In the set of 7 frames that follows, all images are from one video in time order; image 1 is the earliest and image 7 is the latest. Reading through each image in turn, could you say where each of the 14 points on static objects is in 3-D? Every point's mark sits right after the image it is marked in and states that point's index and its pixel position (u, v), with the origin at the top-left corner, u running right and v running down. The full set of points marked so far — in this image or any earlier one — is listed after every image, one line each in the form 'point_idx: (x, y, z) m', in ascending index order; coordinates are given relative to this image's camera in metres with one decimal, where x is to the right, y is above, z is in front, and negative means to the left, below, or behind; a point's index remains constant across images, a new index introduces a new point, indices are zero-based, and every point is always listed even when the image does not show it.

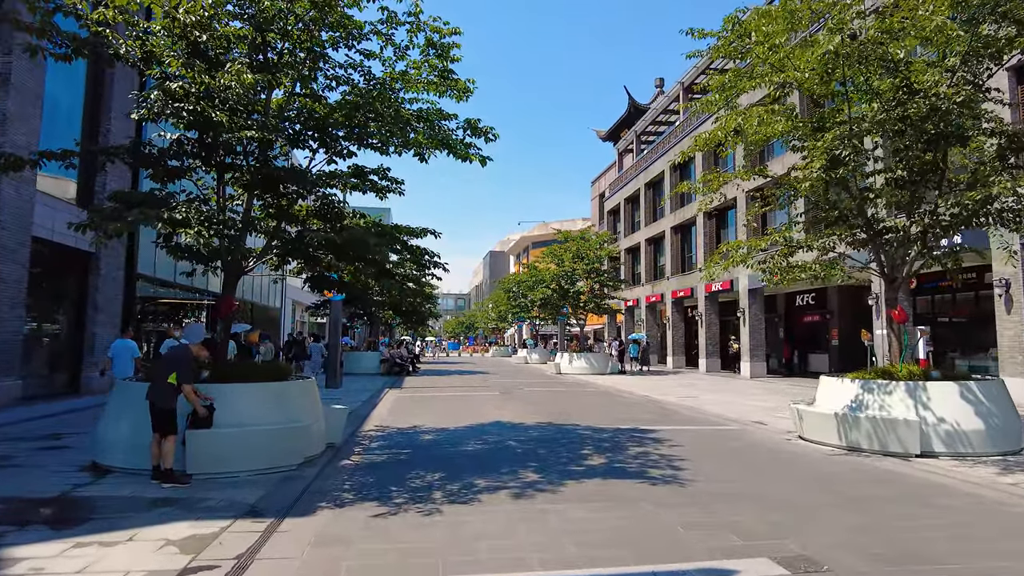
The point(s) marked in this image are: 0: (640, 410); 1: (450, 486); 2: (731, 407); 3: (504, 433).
0: (+2.8, -2.6, +14.4) m
1: (-0.6, -2.0, +6.8) m
2: (+5.1, -2.8, +15.6) m
3: (-0.1, -2.2, +10.3) m
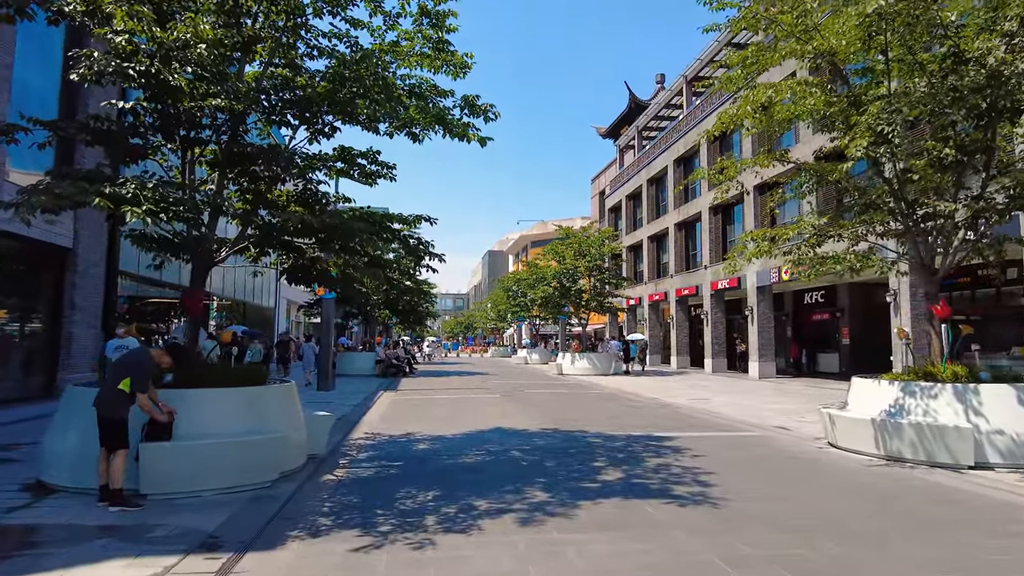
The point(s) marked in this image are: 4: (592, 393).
0: (+2.8, -2.5, +13.4) m
1: (-0.6, -1.9, +5.8) m
2: (+5.1, -2.7, +14.7) m
3: (-0.1, -2.2, +9.3) m
4: (+2.1, -2.9, +18.3) m
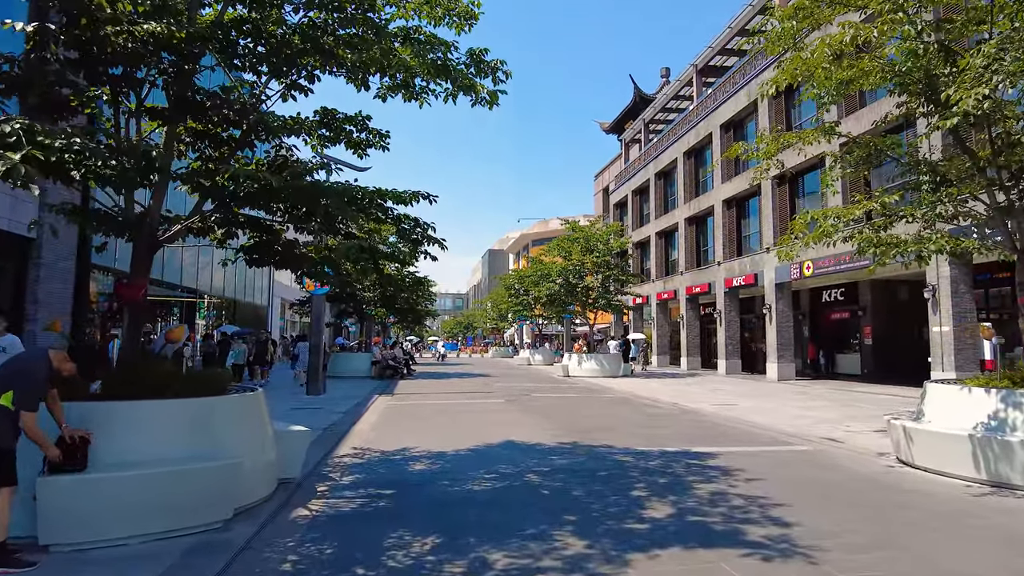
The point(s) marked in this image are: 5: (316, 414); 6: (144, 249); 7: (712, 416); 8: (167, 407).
0: (+3.0, -2.4, +11.9) m
1: (-0.4, -1.8, +4.3) m
2: (+5.3, -2.6, +13.2) m
3: (+0.1, -2.0, +7.8) m
4: (+2.3, -2.8, +16.8) m
5: (-3.9, -2.5, +13.4) m
6: (-3.5, +0.3, +6.3) m
7: (+4.0, -2.6, +13.3) m
8: (-2.7, -0.9, +5.2) m
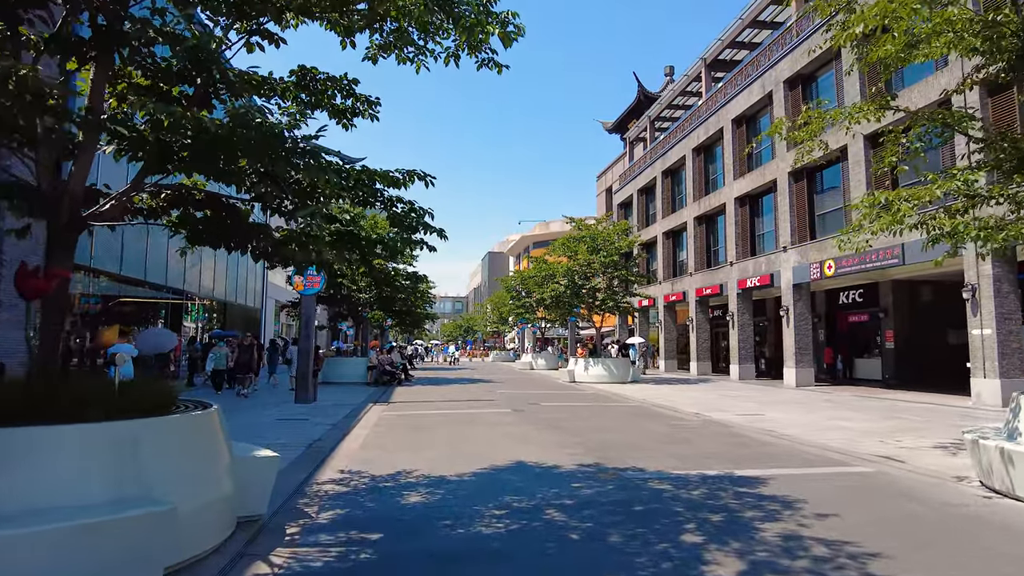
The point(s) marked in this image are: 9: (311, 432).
0: (+3.1, -2.4, +10.6) m
1: (-0.3, -1.7, +3.0) m
2: (+5.4, -2.5, +11.9) m
3: (+0.2, -2.0, +6.5) m
4: (+2.4, -2.7, +15.4) m
5: (-3.8, -2.5, +12.1) m
6: (-3.3, +0.4, +5.0) m
7: (+4.1, -2.5, +12.0) m
8: (-2.5, -0.8, +3.8) m
9: (-3.4, -2.4, +11.5) m
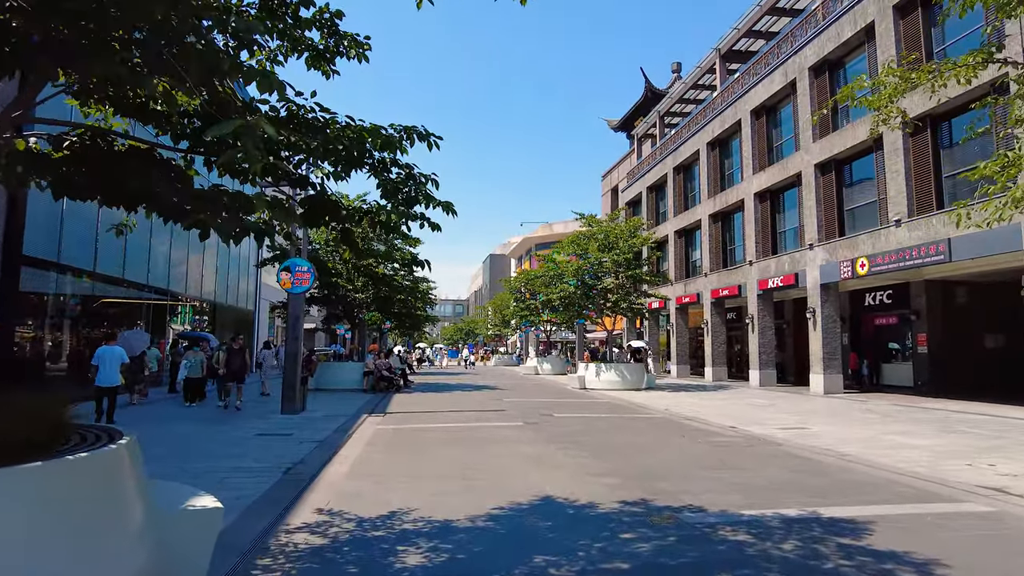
0: (+3.3, -2.3, +9.0) m
1: (0.0, -1.6, +1.4) m
2: (+5.7, -2.5, +10.2) m
3: (+0.5, -1.9, +4.9) m
4: (+2.7, -2.7, +13.8) m
5: (-3.6, -2.4, +10.4) m
6: (-3.1, +0.5, +3.4) m
7: (+4.4, -2.5, +10.4) m
8: (-2.3, -0.7, +2.2) m
9: (-3.2, -2.4, +9.8) m
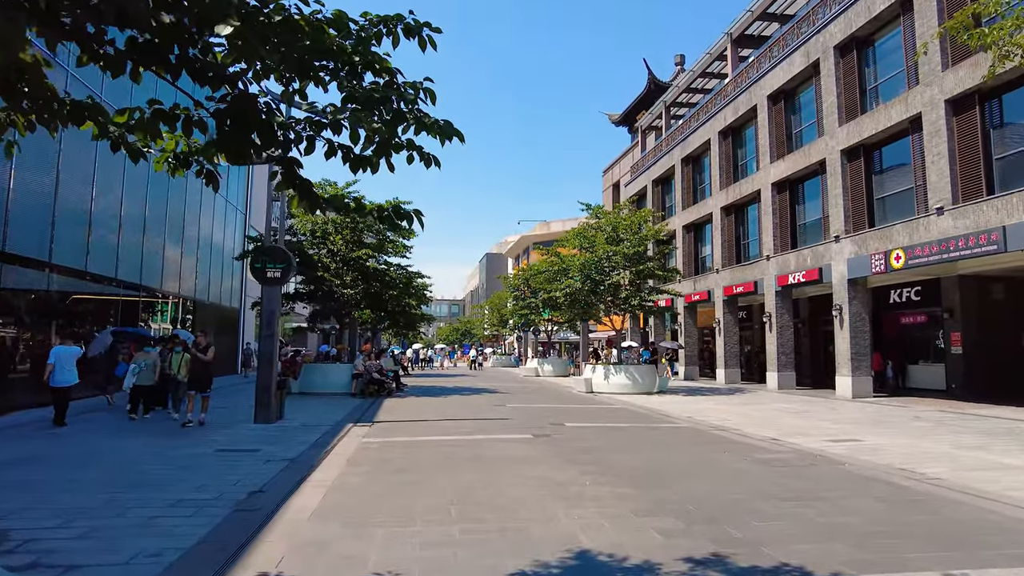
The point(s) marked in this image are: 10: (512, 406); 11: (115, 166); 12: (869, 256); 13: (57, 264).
0: (+3.5, -2.1, +7.2) m
1: (+0.2, -1.4, -0.5) m
2: (+5.8, -2.3, +8.5) m
3: (+0.6, -1.7, +3.1) m
4: (+2.8, -2.5, +12.0) m
5: (-3.4, -2.3, +8.6) m
6: (-2.9, +0.7, +1.6) m
7: (+4.5, -2.3, +8.6) m
8: (-2.1, -0.5, +0.4) m
9: (-3.1, -2.2, +8.0) m
10: (0.0, -3.0, +16.8) m
11: (-11.5, +3.5, +19.4) m
12: (+10.7, +1.0, +20.1) m
13: (-11.6, +0.6, +17.1) m
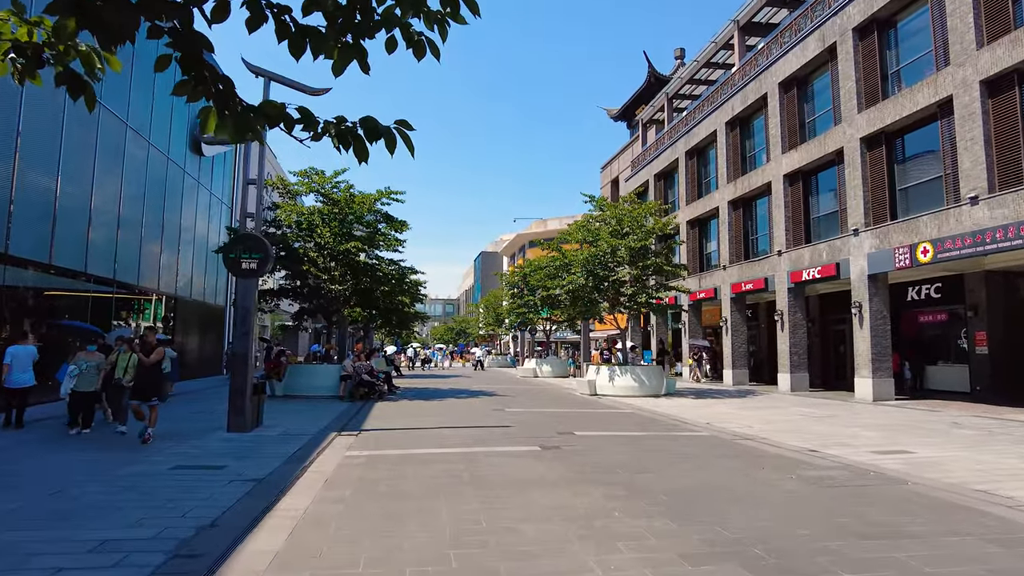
0: (+3.6, -2.0, +5.9) m
1: (+0.3, -1.3, -1.8) m
2: (+5.9, -2.2, +7.2) m
3: (+0.8, -1.6, +1.7) m
4: (+2.8, -2.4, +10.7) m
5: (-3.3, -2.1, +7.3) m
6: (-2.8, +0.8, +0.2) m
7: (+4.6, -2.2, +7.3) m
8: (-1.9, -0.4, -1.0) m
9: (-3.0, -2.1, +6.6) m
10: (0.0, -2.8, +15.5) m
11: (-11.5, +3.7, +17.9) m
12: (+10.7, +1.1, +18.8) m
13: (-11.6, +0.8, +15.7) m
